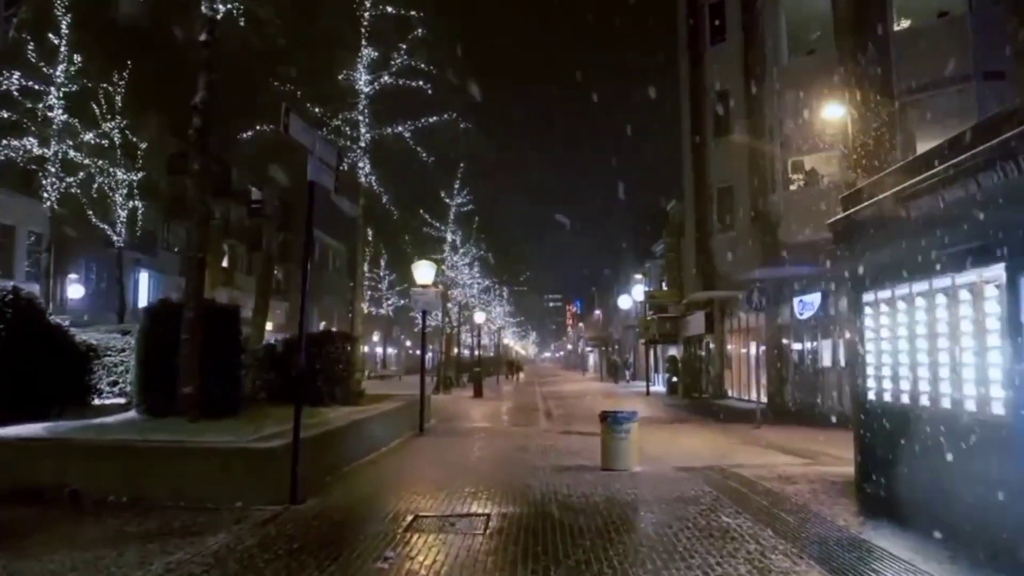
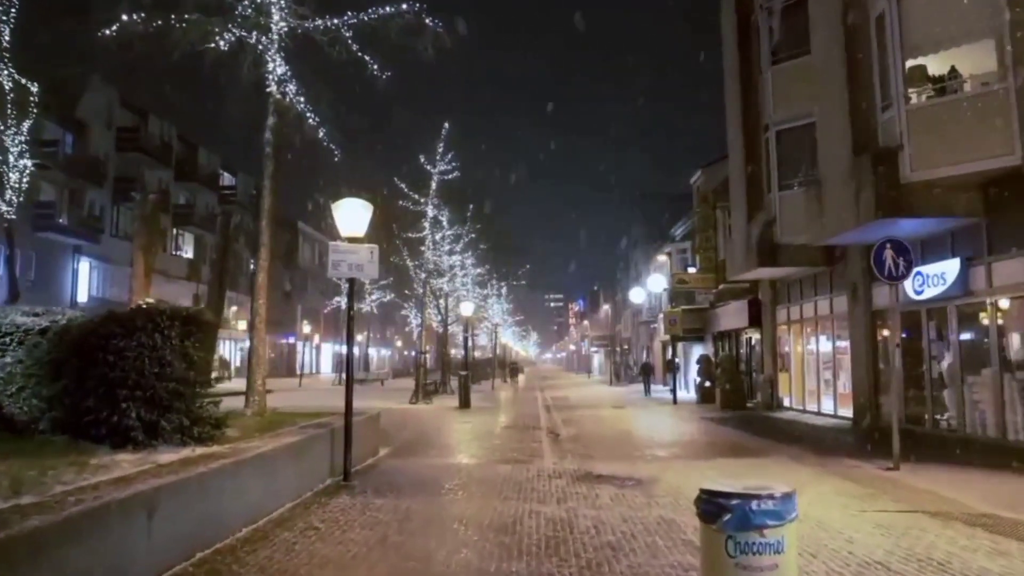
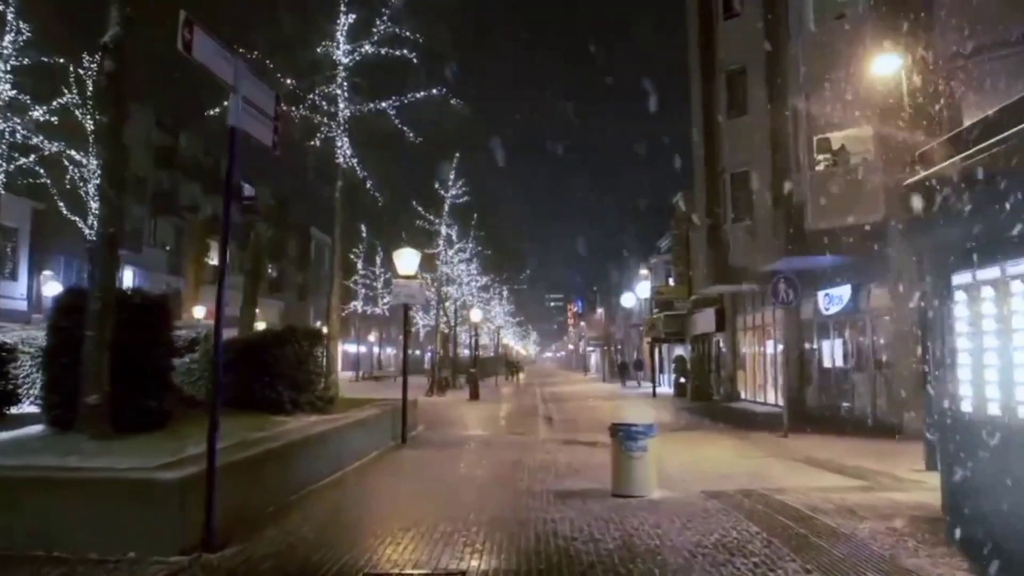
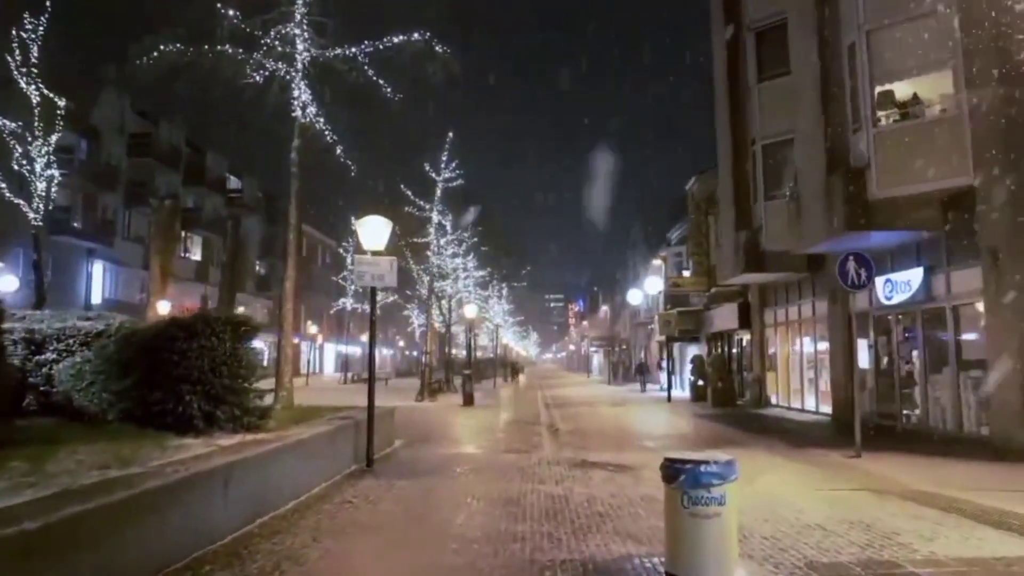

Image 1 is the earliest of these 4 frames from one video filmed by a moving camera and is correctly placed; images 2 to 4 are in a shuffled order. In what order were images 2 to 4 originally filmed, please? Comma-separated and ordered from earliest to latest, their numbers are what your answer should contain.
3, 4, 2
